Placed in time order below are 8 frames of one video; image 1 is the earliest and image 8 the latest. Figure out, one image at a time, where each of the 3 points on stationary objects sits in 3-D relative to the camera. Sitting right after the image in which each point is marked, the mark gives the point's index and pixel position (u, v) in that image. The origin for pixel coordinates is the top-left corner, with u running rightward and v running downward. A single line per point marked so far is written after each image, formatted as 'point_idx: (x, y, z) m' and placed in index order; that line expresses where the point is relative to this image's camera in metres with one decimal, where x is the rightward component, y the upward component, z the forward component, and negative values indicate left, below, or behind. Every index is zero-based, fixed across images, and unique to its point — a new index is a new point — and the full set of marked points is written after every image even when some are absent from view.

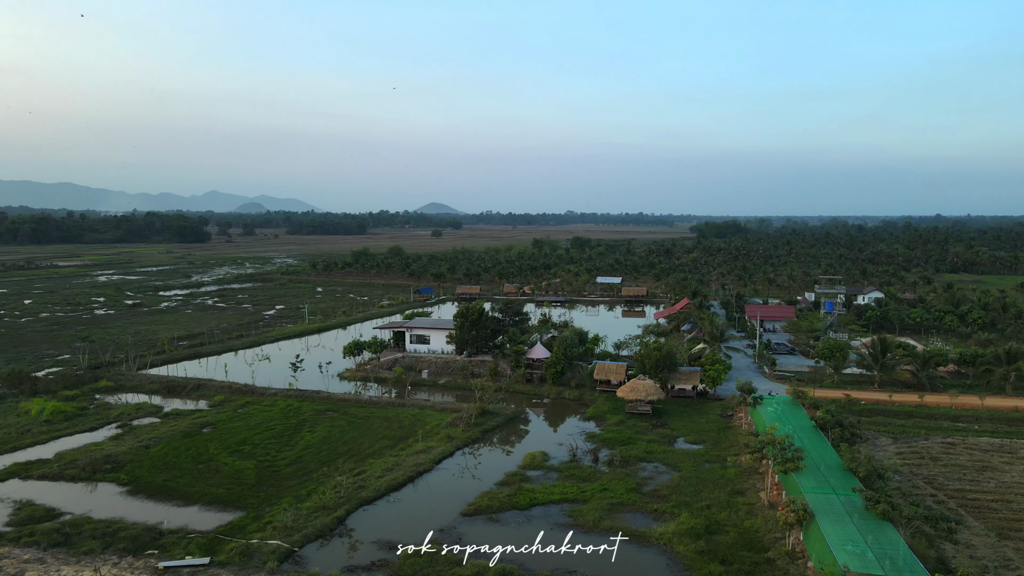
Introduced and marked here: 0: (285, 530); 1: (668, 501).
0: (-4.5, -4.8, +14.7) m
1: (+3.4, -4.7, +16.3) m
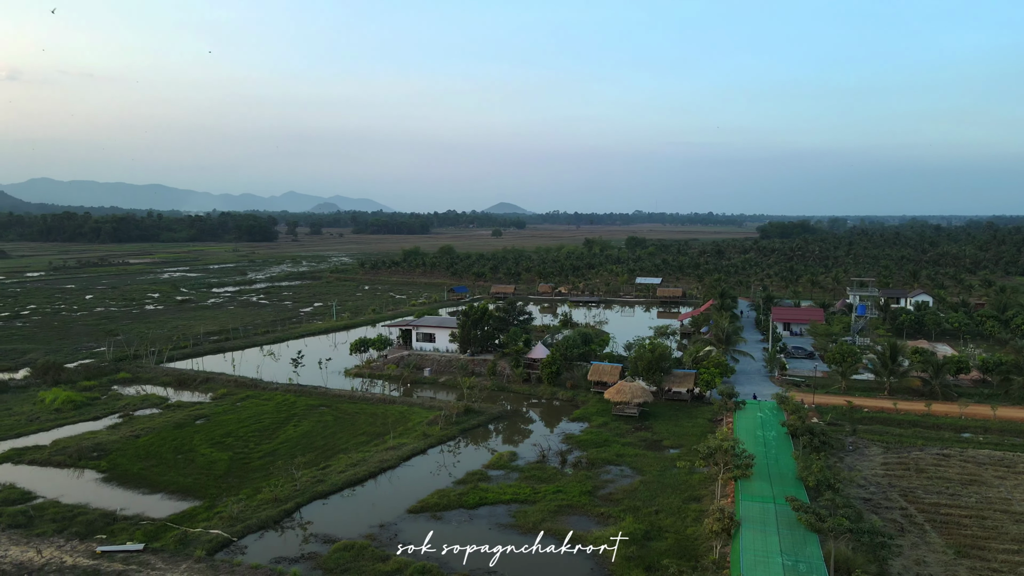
0: (-5.8, -4.7, +15.1) m
1: (+2.3, -4.7, +16.1) m
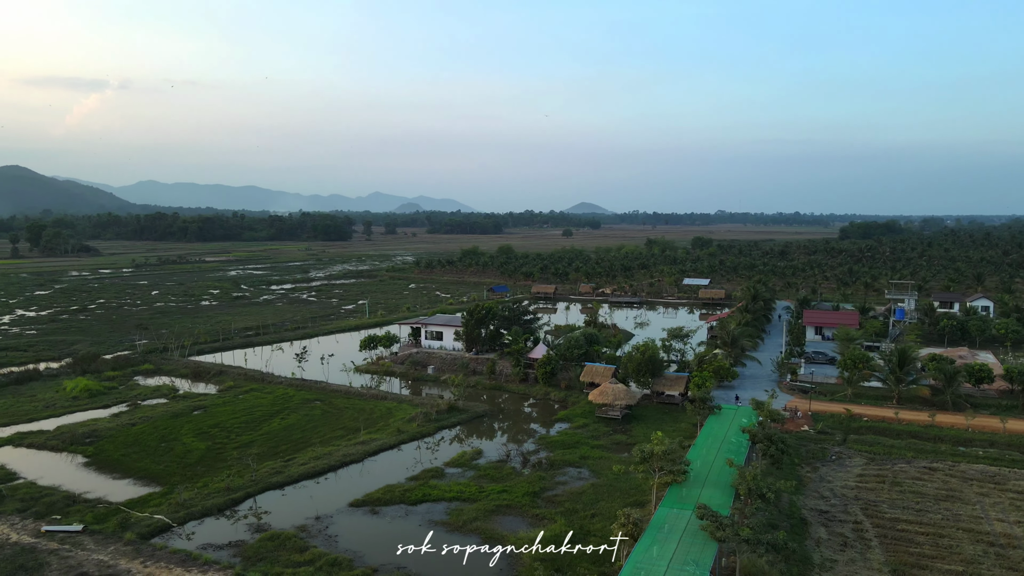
0: (-7.1, -4.6, +15.8) m
1: (+1.0, -4.7, +15.9) m
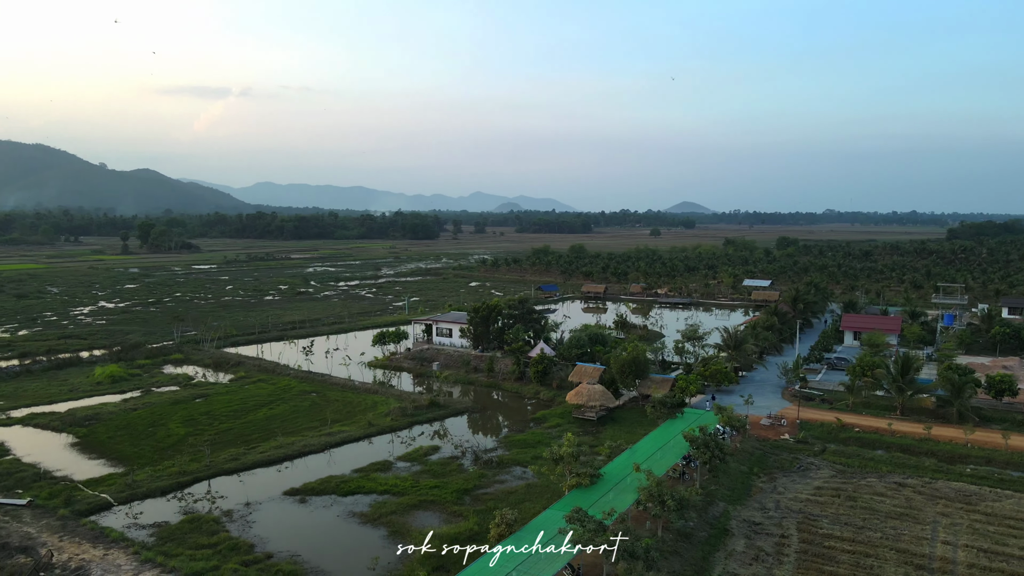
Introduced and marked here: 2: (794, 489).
0: (-8.7, -4.5, +16.8) m
1: (-0.7, -4.6, +15.8) m
2: (+6.4, -4.6, +17.0) m
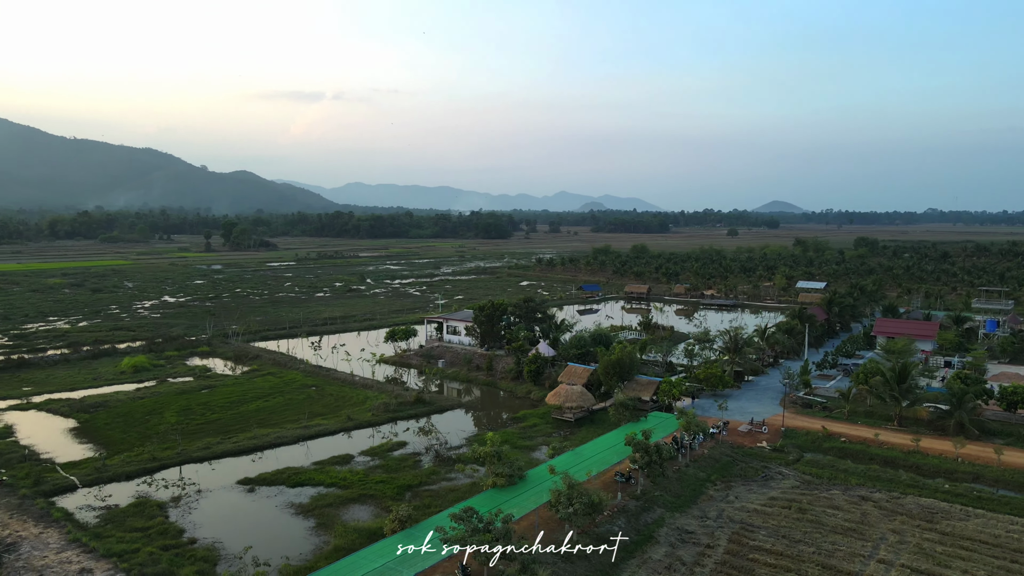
0: (-10.0, -4.3, +17.7) m
1: (-2.1, -4.5, +15.9) m
2: (+5.2, -4.6, +16.3) m
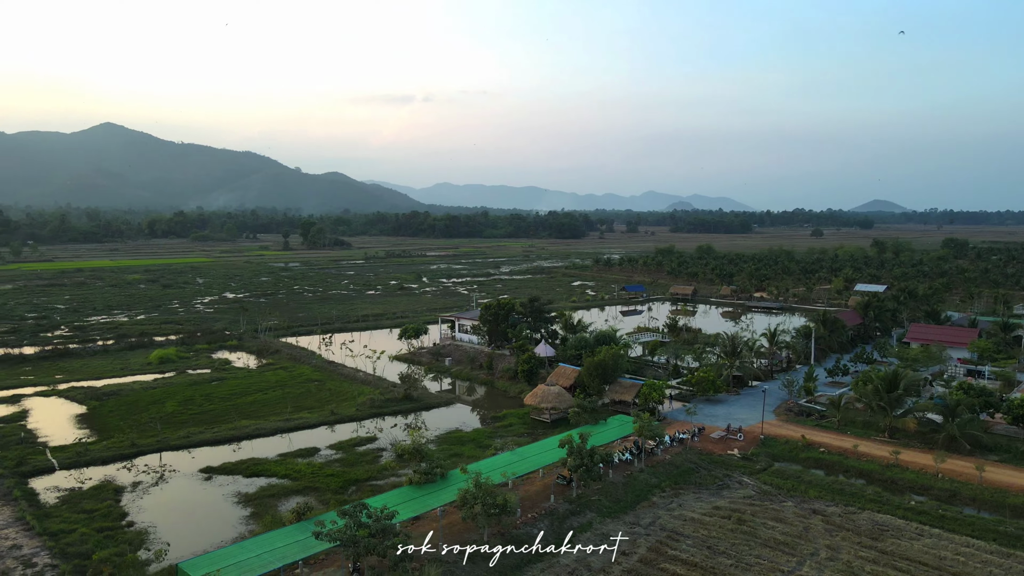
0: (-11.0, -4.2, +18.9) m
1: (-3.4, -4.5, +16.2) m
2: (+3.8, -4.6, +15.8) m
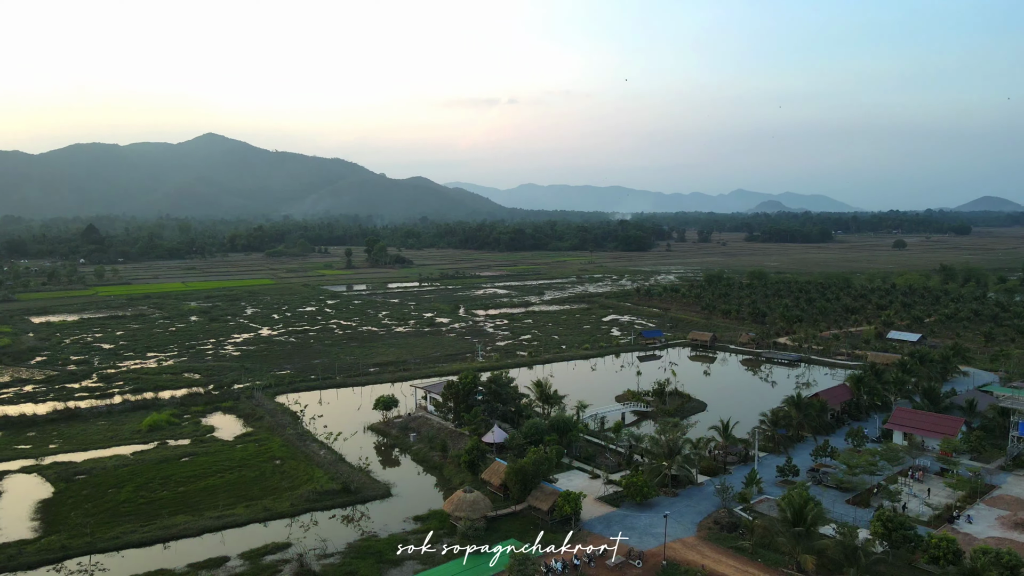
0: (-13.8, -7.4, +20.4) m
1: (-6.5, -7.7, +16.9) m
2: (+0.7, -7.8, +15.7) m
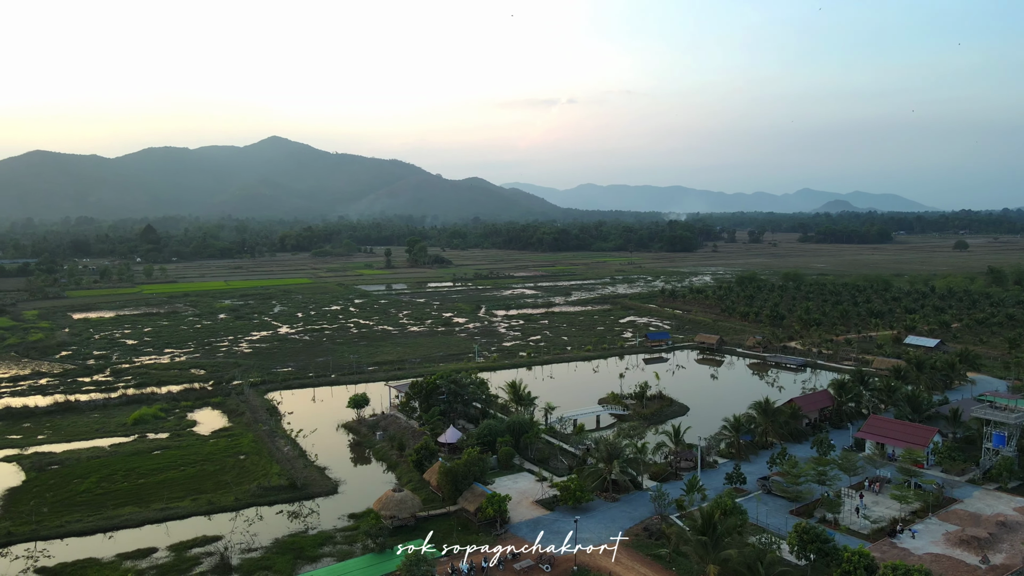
0: (-16.0, -7.3, +21.4) m
1: (-9.0, -7.6, +17.4) m
2: (-2.0, -7.8, +15.7) m
